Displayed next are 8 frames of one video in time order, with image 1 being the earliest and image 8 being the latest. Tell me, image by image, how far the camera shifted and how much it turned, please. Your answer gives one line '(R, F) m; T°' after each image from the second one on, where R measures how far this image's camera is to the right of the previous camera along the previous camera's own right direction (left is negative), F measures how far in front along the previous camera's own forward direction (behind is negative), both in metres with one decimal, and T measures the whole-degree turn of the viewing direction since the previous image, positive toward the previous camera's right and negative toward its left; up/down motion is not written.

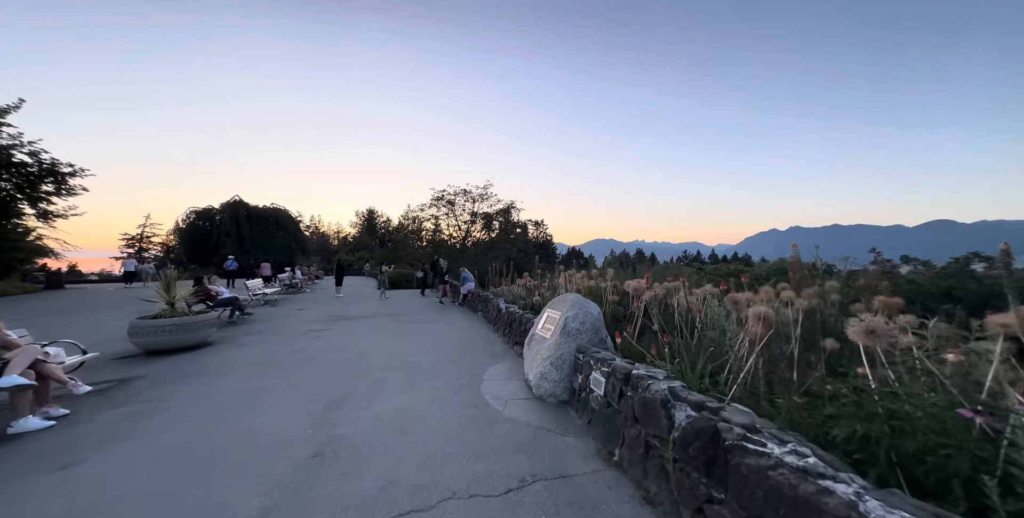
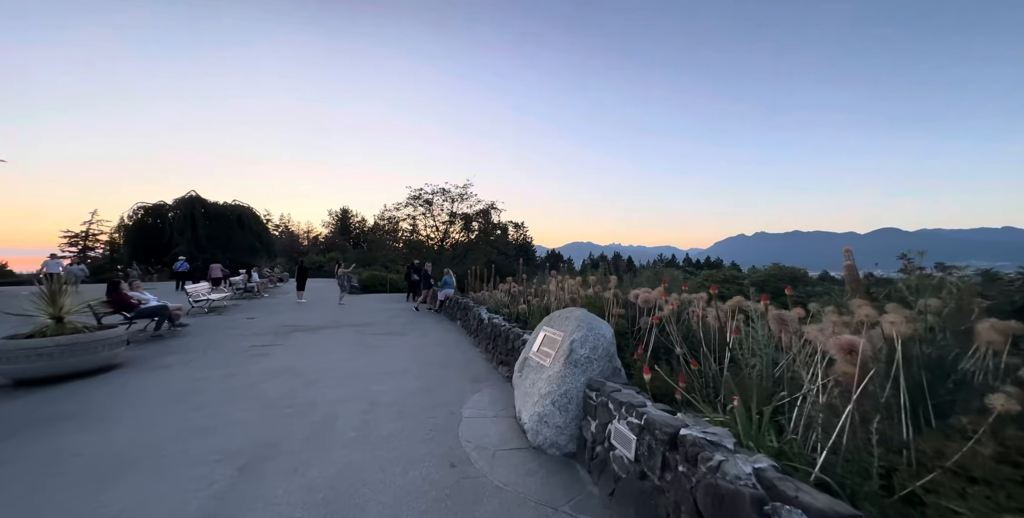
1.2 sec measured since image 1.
(-0.1, +1.1) m; +3°
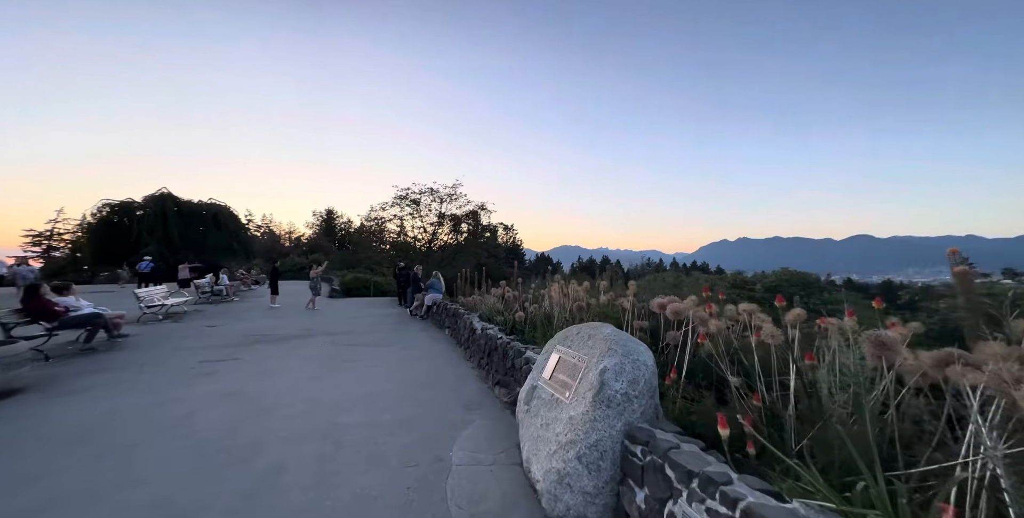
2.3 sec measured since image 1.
(-0.1, +1.0) m; +2°
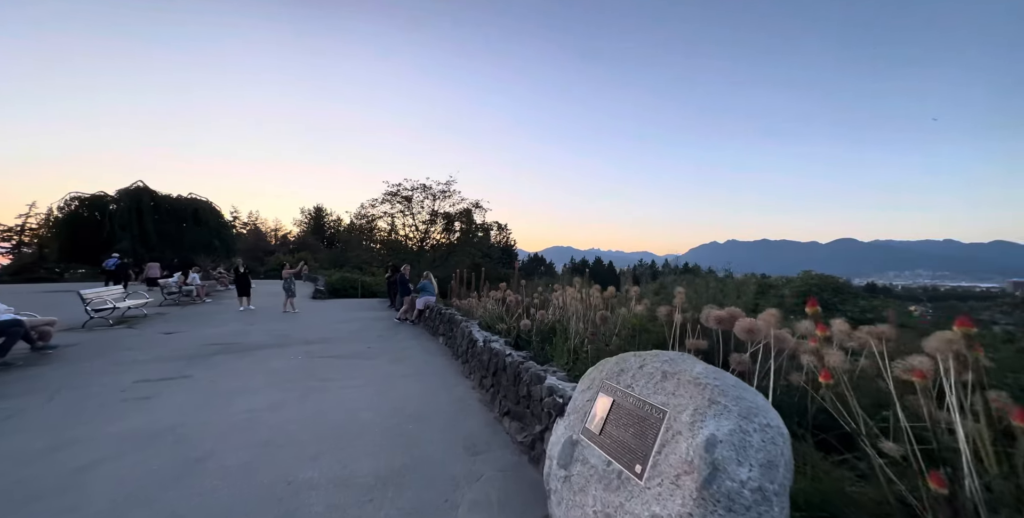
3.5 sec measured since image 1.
(-0.2, +1.1) m; +1°
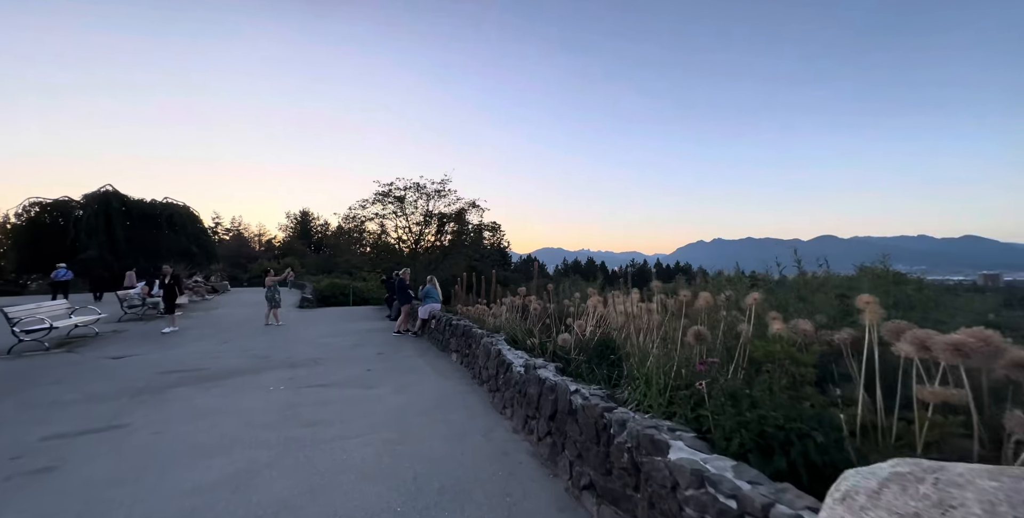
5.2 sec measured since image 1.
(-0.7, +1.4) m; +1°
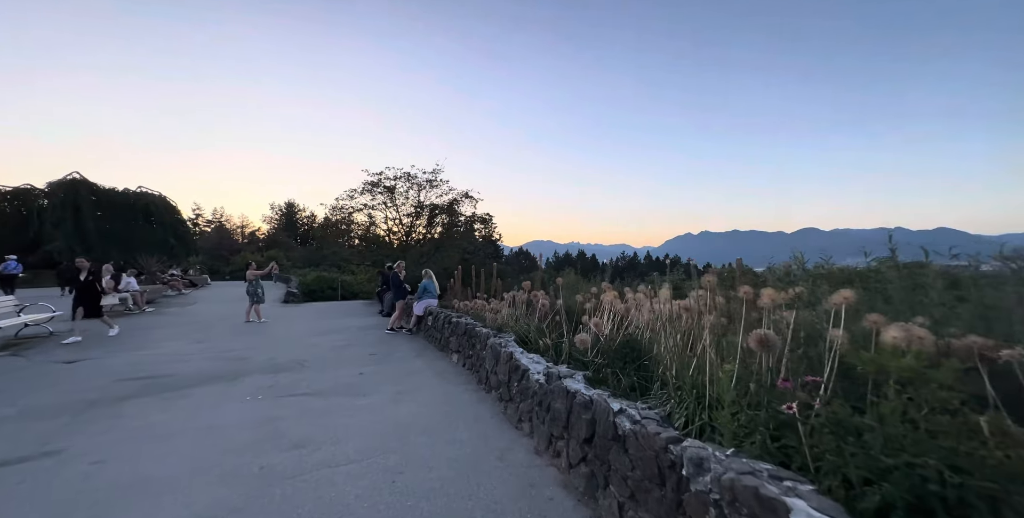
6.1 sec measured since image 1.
(-0.3, +0.7) m; +1°
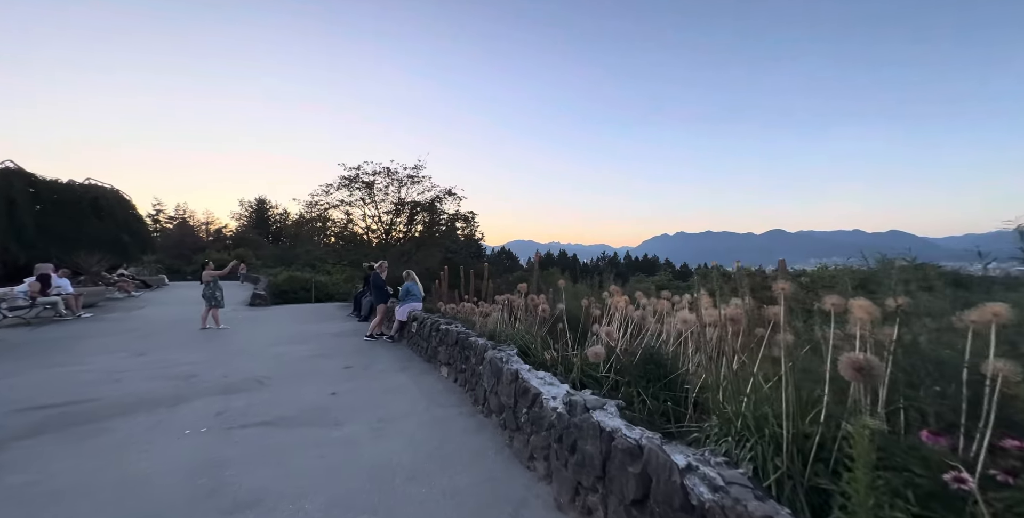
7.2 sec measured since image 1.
(-0.3, +0.8) m; +3°
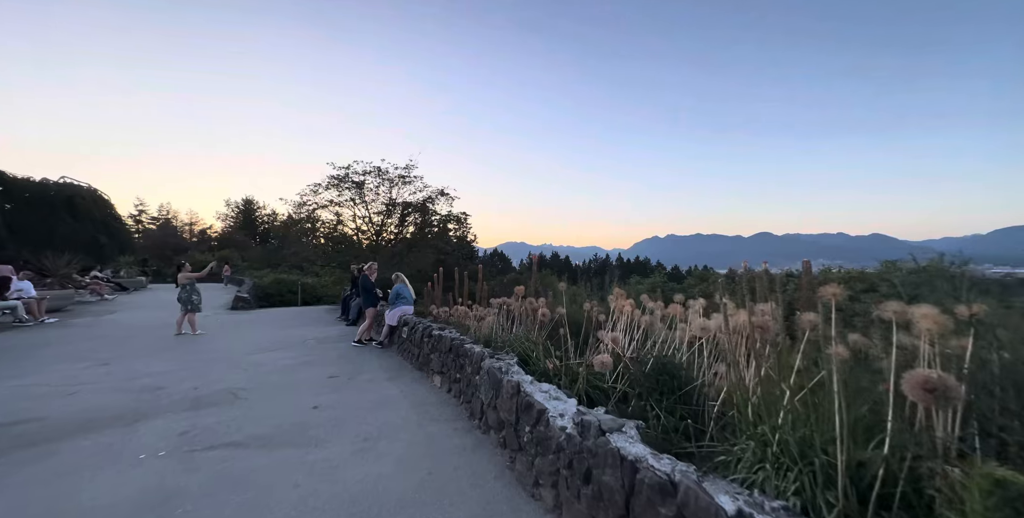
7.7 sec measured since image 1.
(-0.1, +0.4) m; +1°
